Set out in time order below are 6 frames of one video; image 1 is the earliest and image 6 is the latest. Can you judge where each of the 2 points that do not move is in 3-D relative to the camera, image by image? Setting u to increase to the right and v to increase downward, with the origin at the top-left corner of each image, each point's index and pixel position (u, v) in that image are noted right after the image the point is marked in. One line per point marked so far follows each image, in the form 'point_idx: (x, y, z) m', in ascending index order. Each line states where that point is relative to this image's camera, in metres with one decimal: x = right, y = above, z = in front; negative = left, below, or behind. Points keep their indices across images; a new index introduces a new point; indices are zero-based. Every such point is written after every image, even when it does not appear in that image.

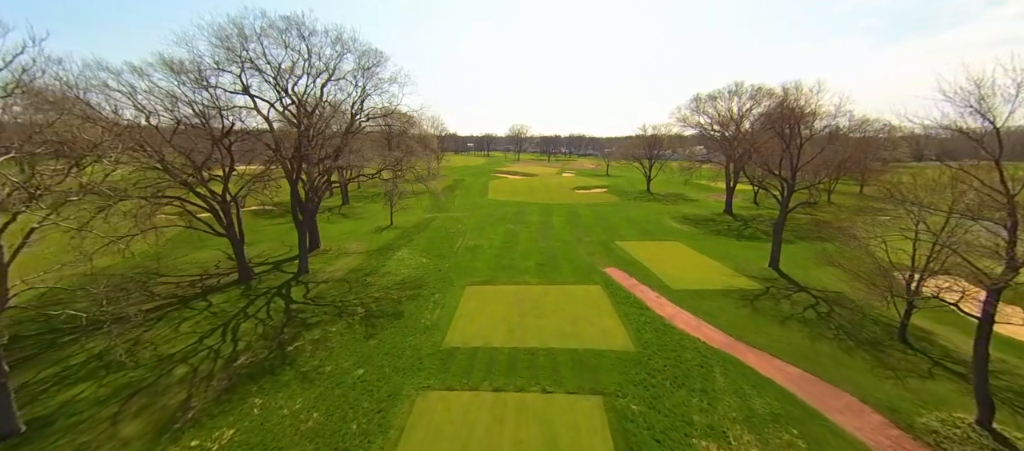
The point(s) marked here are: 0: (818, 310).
0: (+13.5, -3.7, +16.1) m
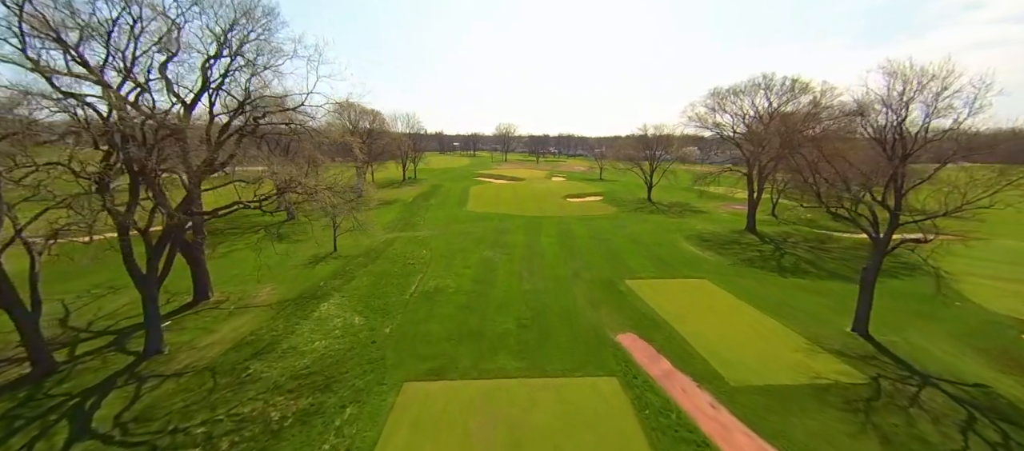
0: (+12.5, -5.6, +9.6) m
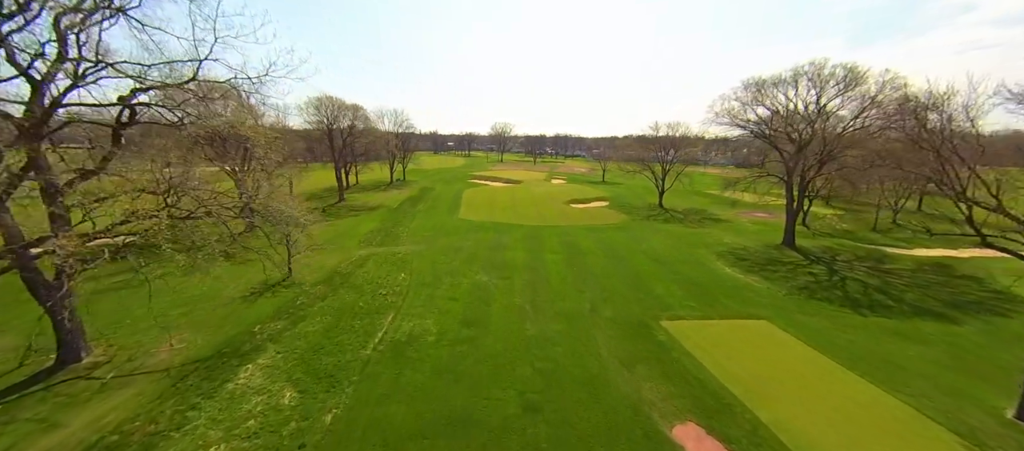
0: (+12.7, -6.6, +4.8) m
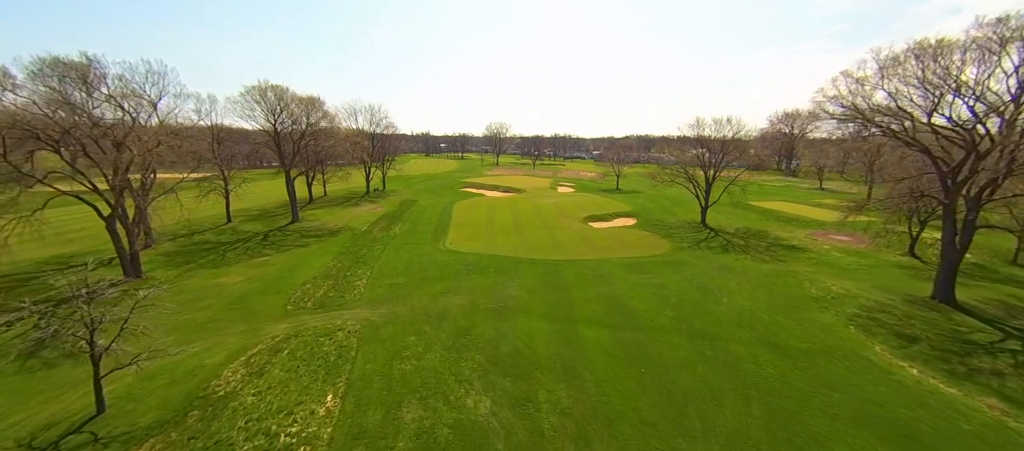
0: (+13.6, -9.0, -5.1) m
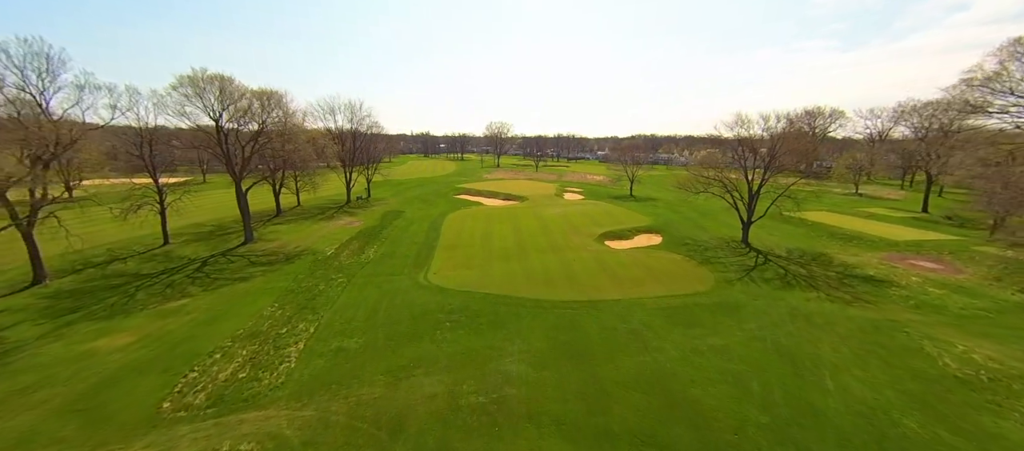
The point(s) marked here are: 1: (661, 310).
0: (+13.5, -10.6, -11.5) m
1: (+7.7, -4.3, +18.6) m
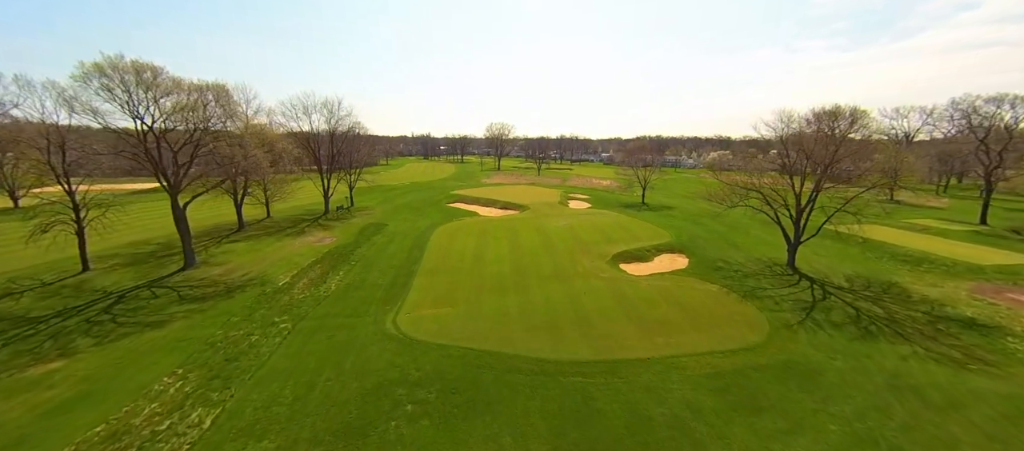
0: (+12.9, -11.9, -16.8) m
1: (+7.3, -5.7, +13.4) m
